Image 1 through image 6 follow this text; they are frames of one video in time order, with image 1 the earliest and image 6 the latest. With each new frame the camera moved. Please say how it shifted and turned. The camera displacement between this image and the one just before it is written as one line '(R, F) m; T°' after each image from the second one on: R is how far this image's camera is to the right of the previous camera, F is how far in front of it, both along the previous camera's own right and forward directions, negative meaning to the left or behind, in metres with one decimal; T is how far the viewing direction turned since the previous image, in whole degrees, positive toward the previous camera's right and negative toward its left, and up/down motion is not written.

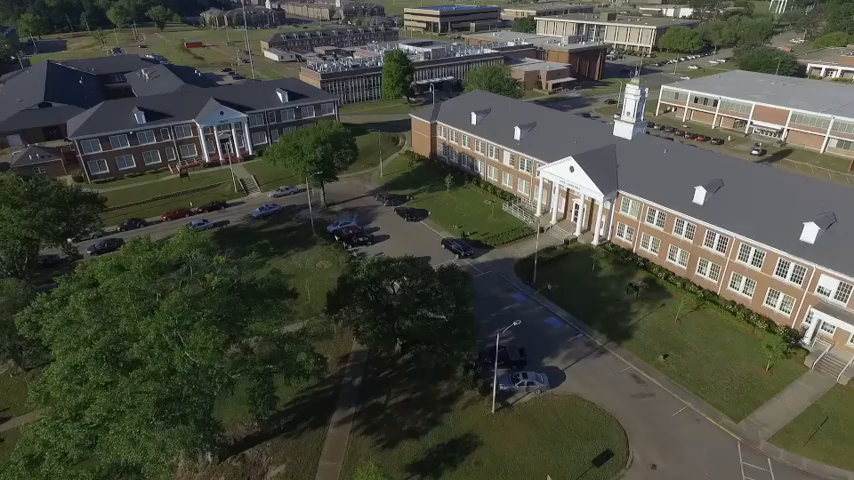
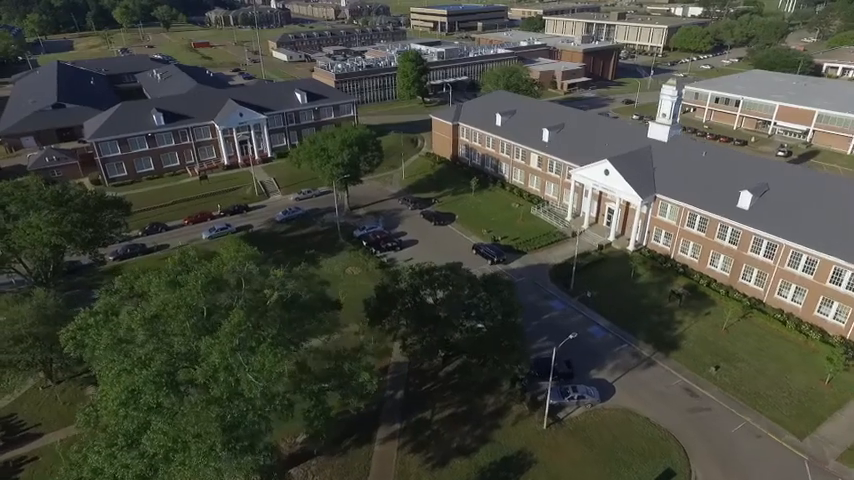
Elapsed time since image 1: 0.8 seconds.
(-3.2, +1.4) m; 0°
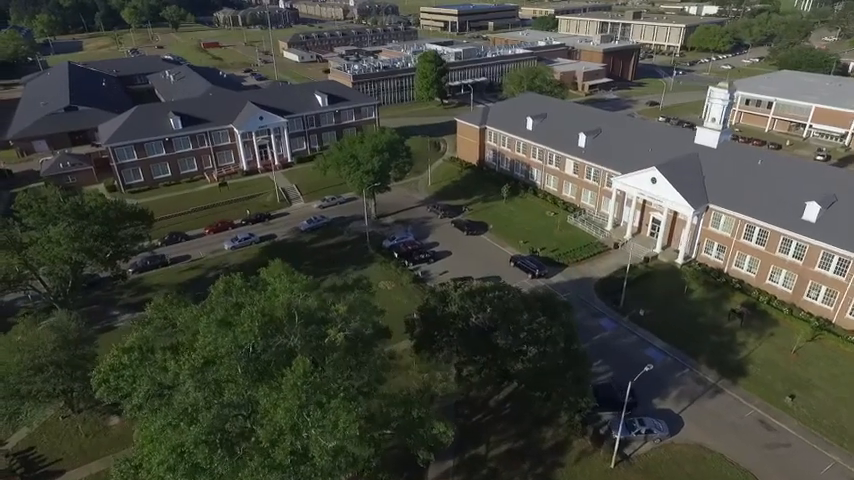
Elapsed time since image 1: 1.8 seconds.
(-3.2, +2.9) m; 0°
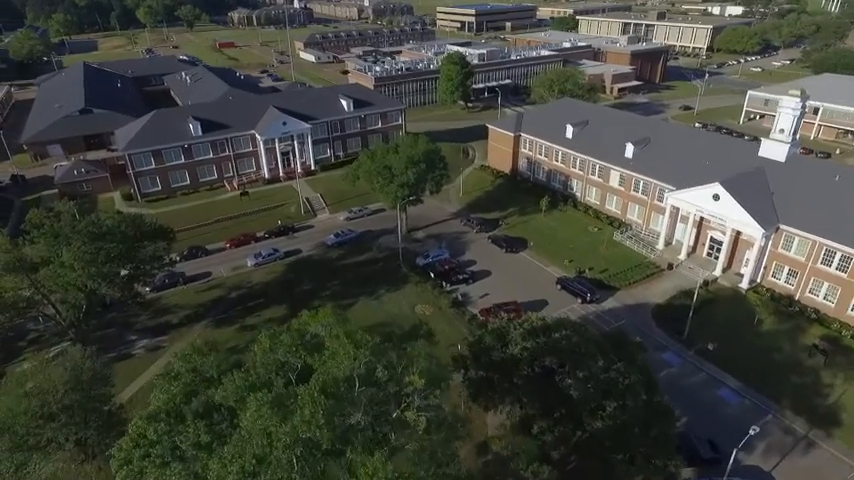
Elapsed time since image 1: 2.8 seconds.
(-2.9, +3.8) m; -1°
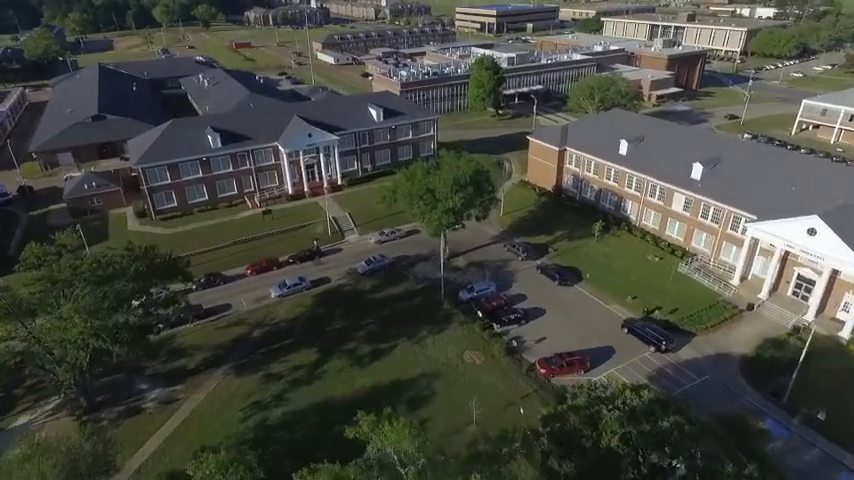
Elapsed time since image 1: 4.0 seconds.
(-3.2, +5.5) m; -1°
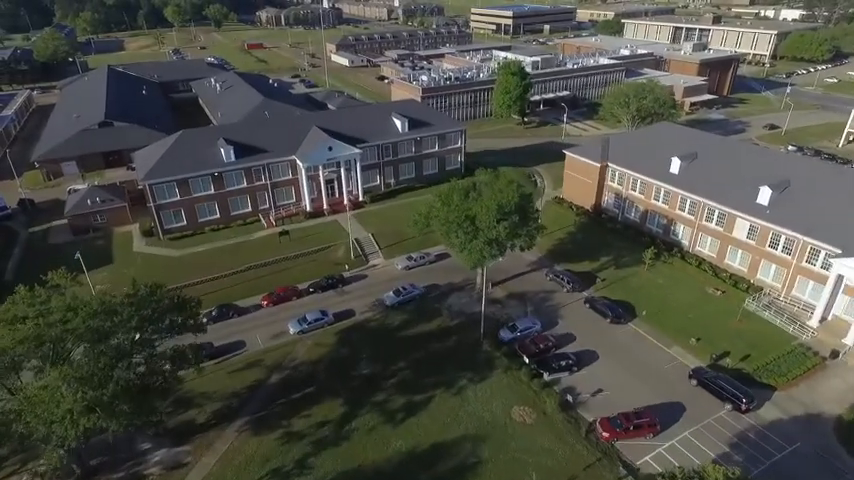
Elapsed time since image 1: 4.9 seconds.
(-2.5, +4.8) m; -1°
